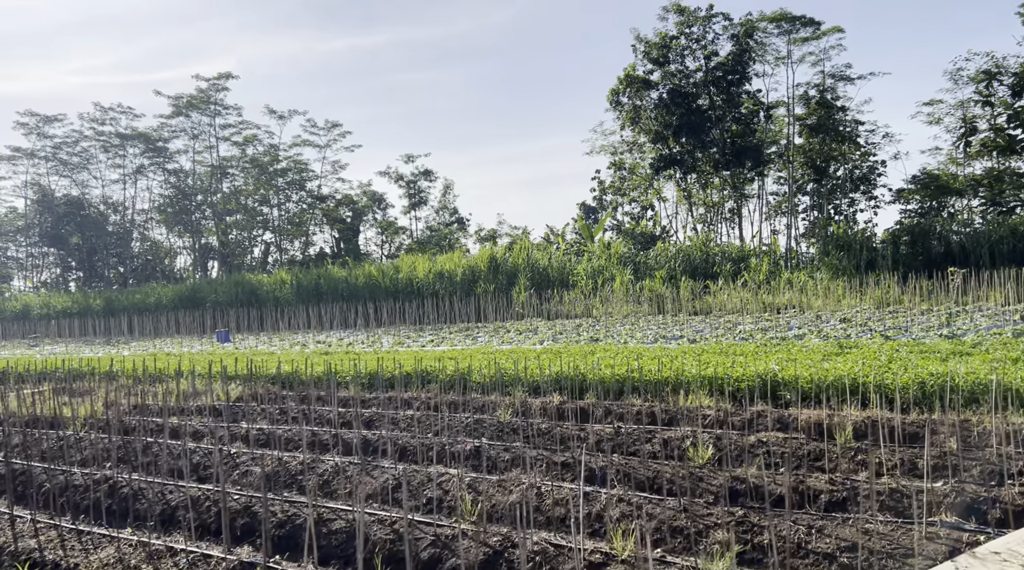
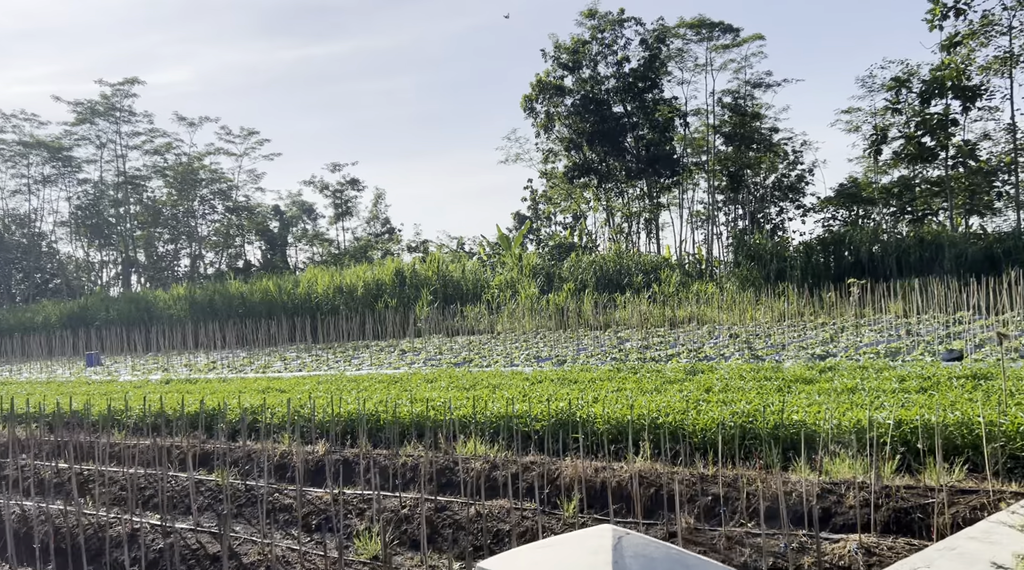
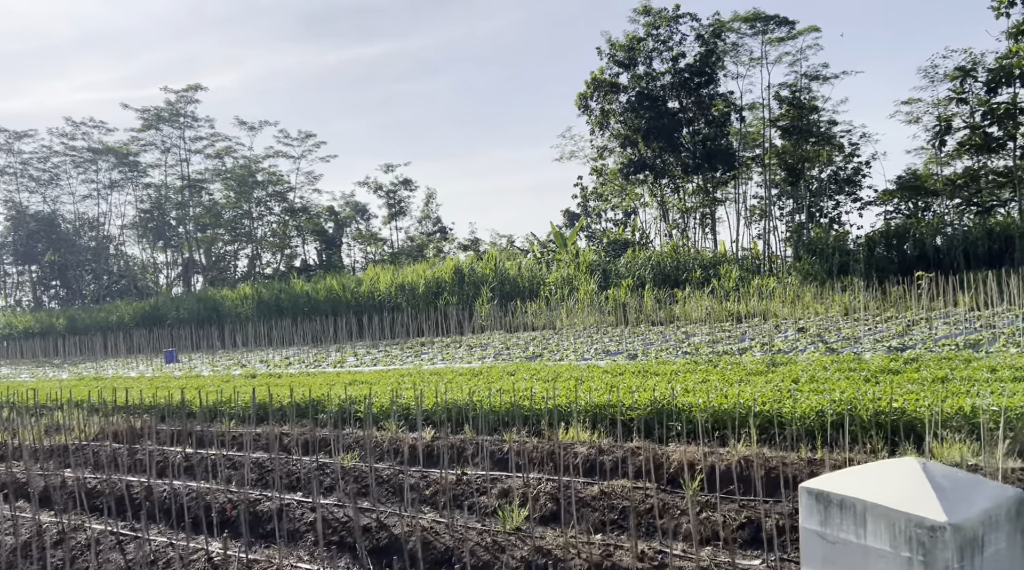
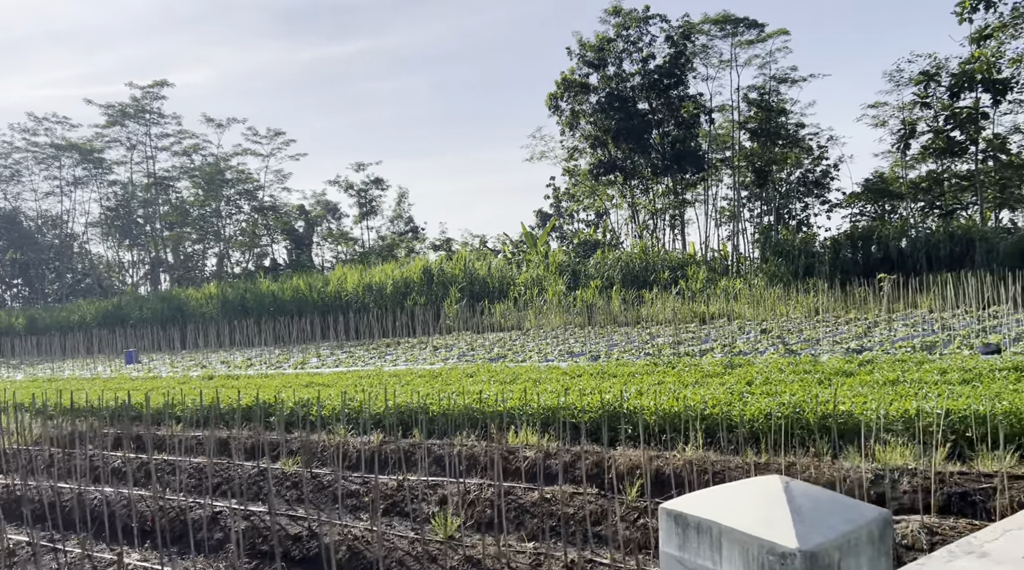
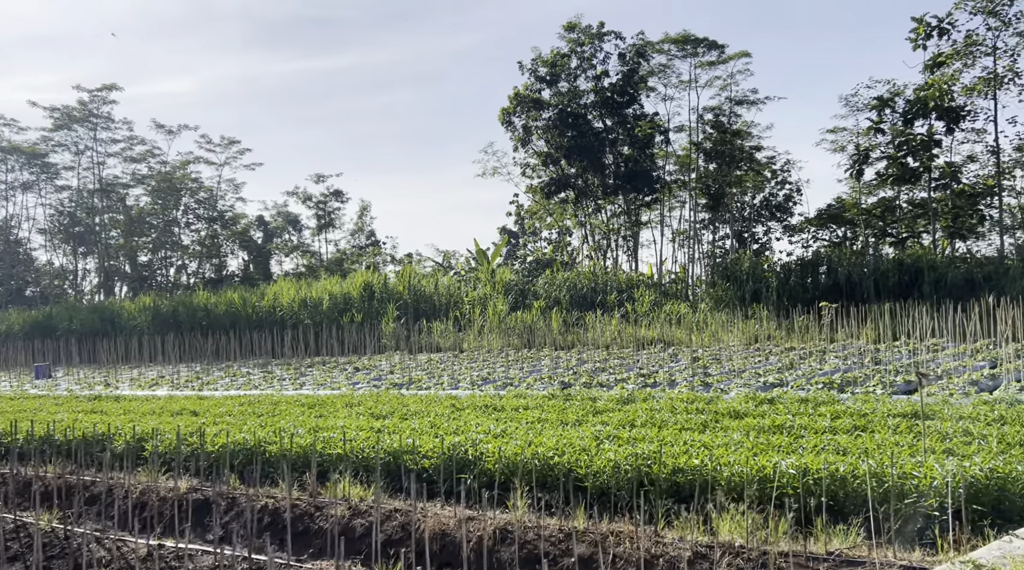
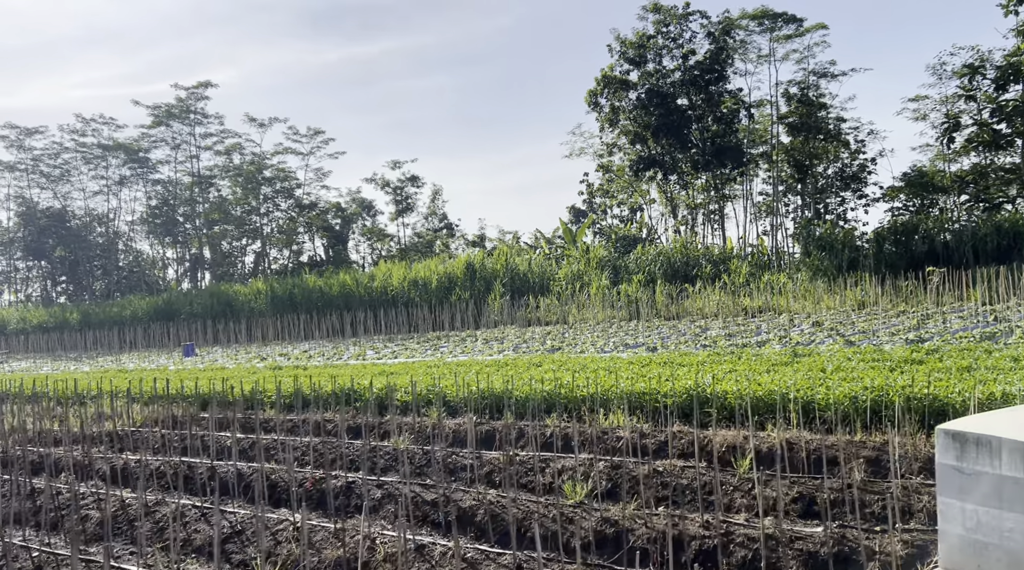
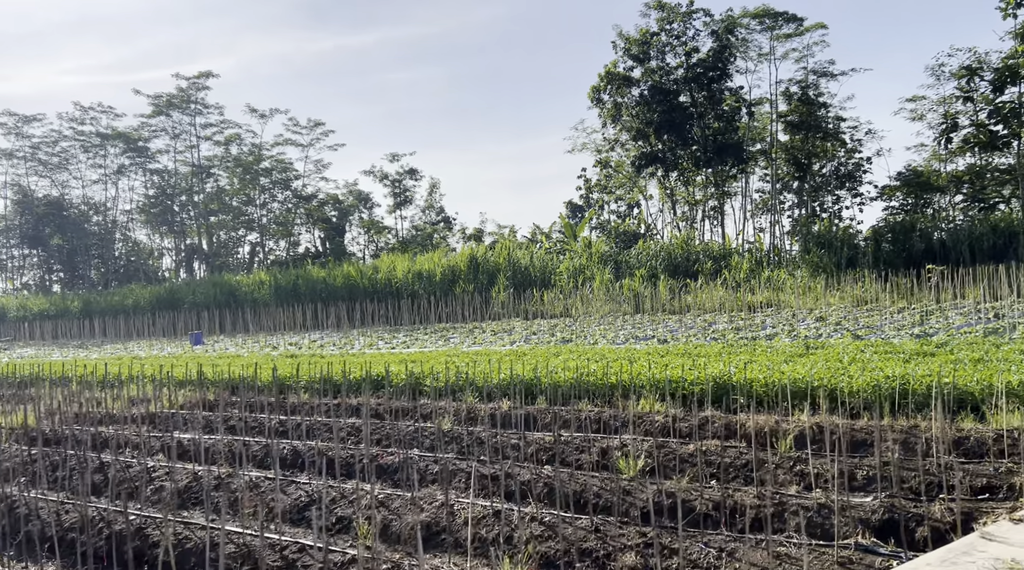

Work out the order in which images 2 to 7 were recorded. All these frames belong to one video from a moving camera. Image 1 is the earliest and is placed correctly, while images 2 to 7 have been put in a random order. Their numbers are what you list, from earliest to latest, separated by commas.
7, 6, 3, 4, 2, 5
